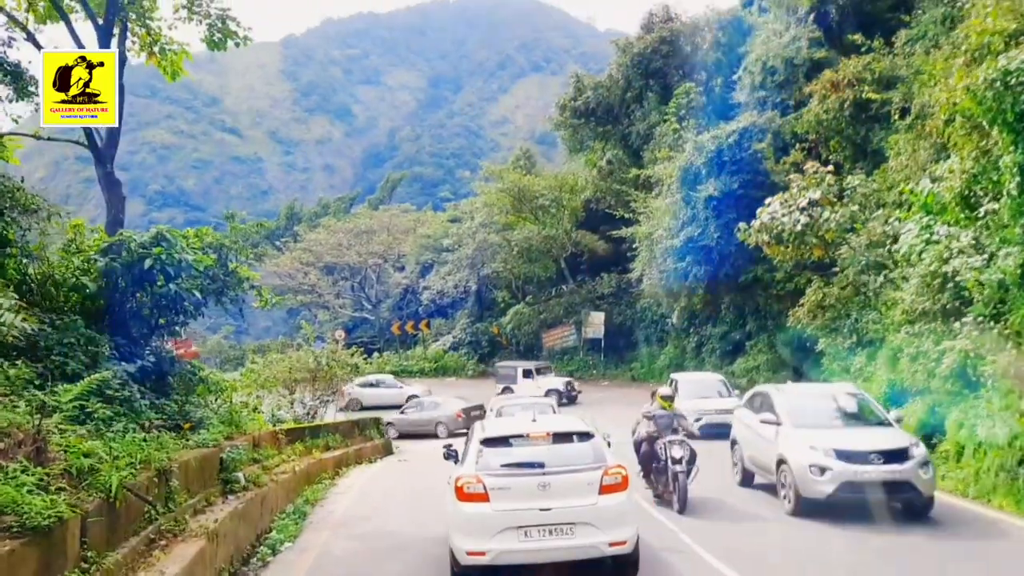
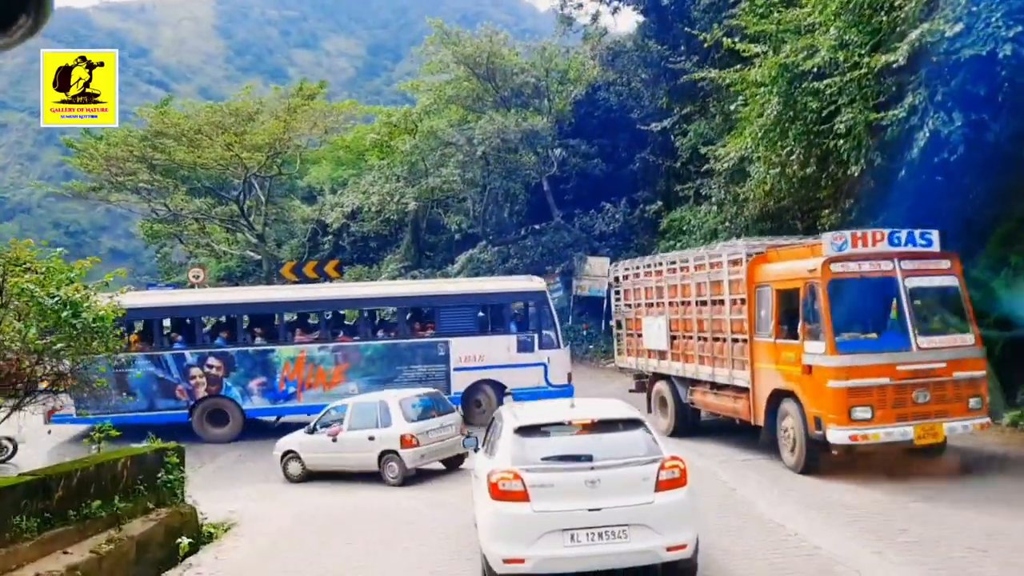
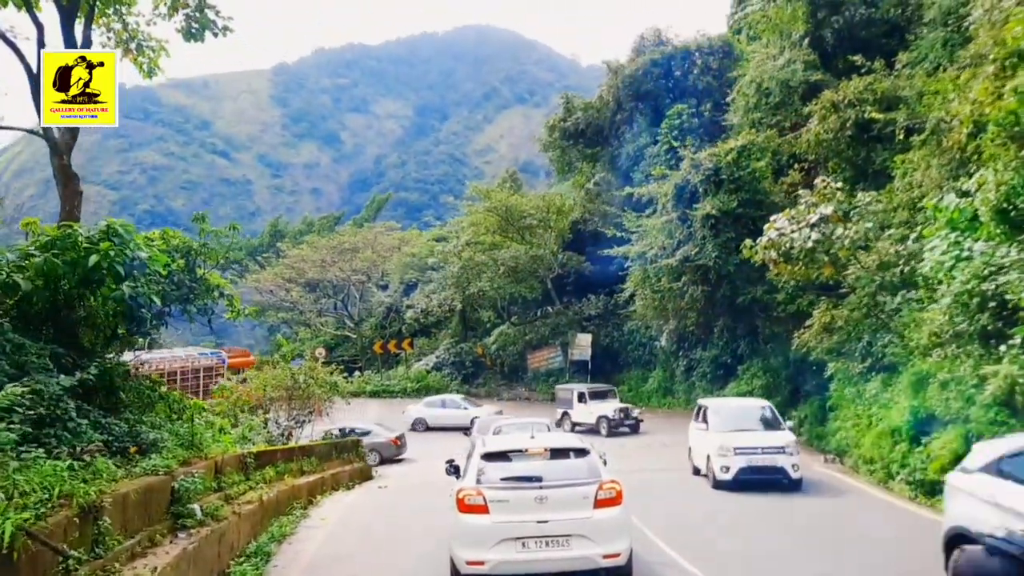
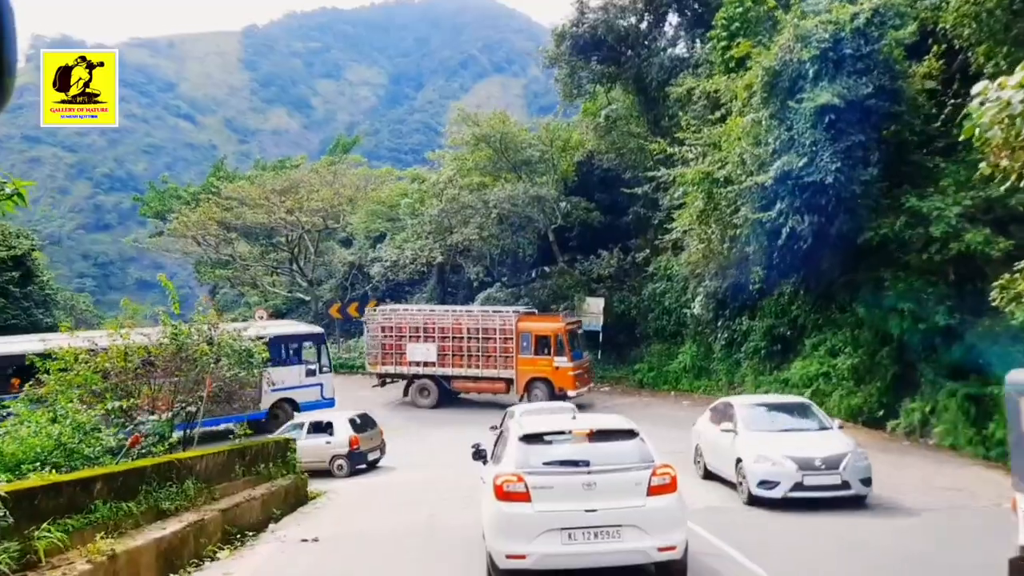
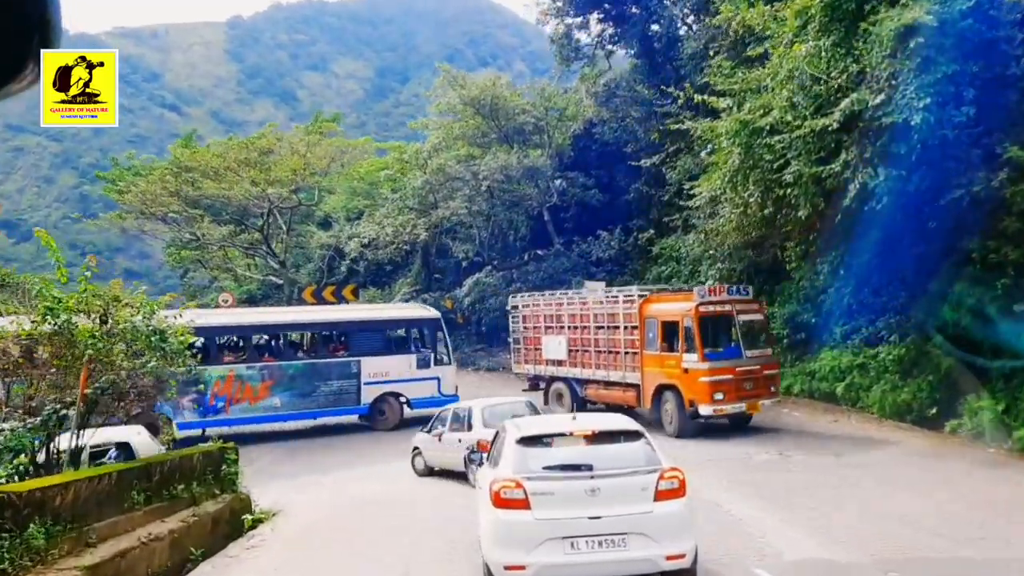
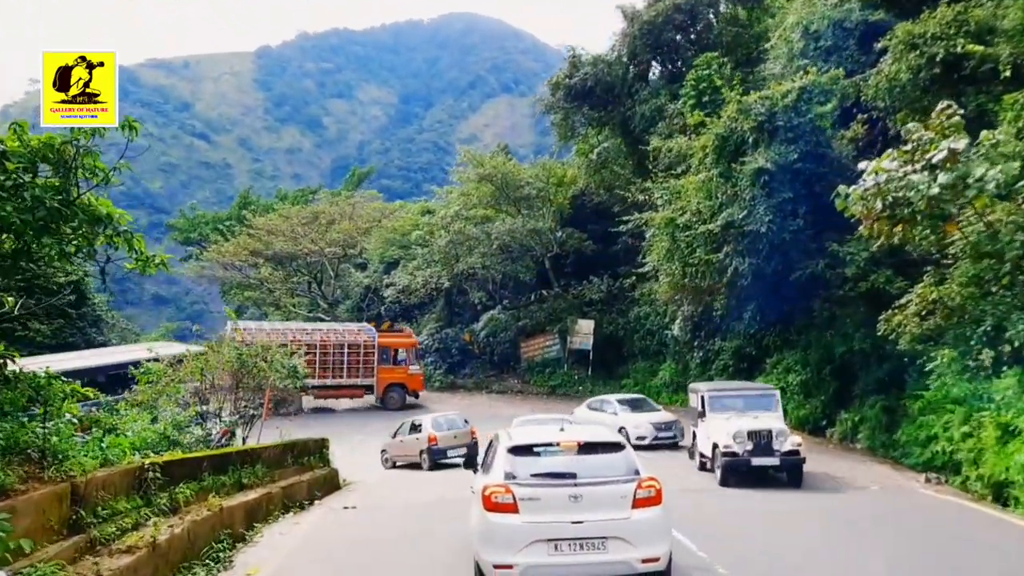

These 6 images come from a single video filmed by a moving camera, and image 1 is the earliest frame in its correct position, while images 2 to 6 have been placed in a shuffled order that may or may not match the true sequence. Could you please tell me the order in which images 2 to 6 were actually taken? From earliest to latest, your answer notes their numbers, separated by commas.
3, 6, 4, 5, 2
